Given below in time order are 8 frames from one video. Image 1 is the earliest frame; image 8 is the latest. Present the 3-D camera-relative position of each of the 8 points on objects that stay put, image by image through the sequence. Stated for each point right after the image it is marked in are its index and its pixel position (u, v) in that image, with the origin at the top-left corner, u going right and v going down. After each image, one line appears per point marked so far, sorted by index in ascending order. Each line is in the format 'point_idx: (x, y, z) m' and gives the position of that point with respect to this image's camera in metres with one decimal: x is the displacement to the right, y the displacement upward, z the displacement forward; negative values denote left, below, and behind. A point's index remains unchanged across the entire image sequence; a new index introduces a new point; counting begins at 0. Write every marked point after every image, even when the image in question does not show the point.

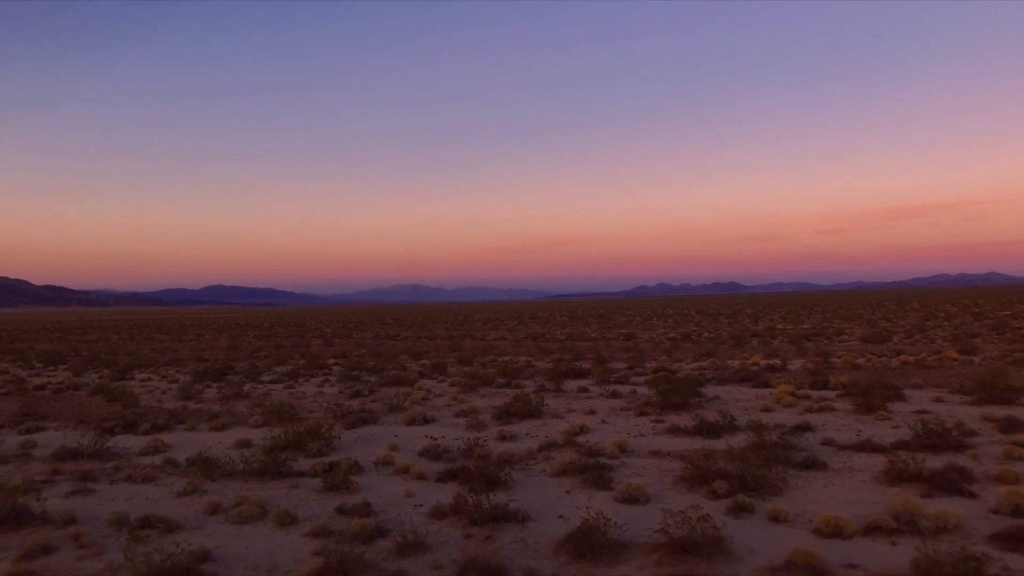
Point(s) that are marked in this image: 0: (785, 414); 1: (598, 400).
0: (+5.2, -2.4, +15.1) m
1: (+2.0, -2.5, +18.0) m
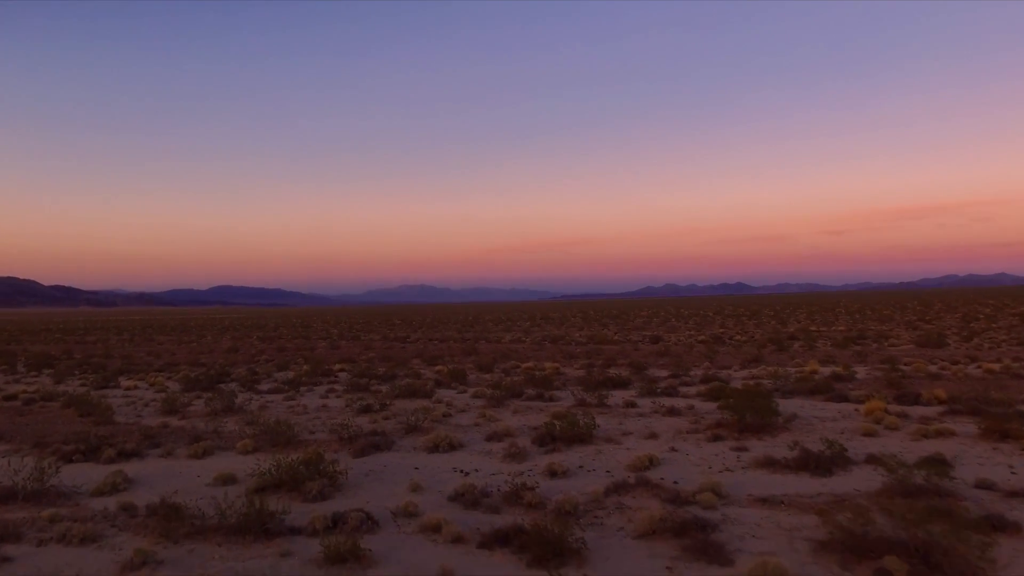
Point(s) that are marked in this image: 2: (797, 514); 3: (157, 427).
0: (+5.9, -2.3, +12.2) m
1: (+2.7, -2.5, +15.1) m
2: (+3.0, -2.4, +8.4) m
3: (-7.0, -2.7, +15.7) m
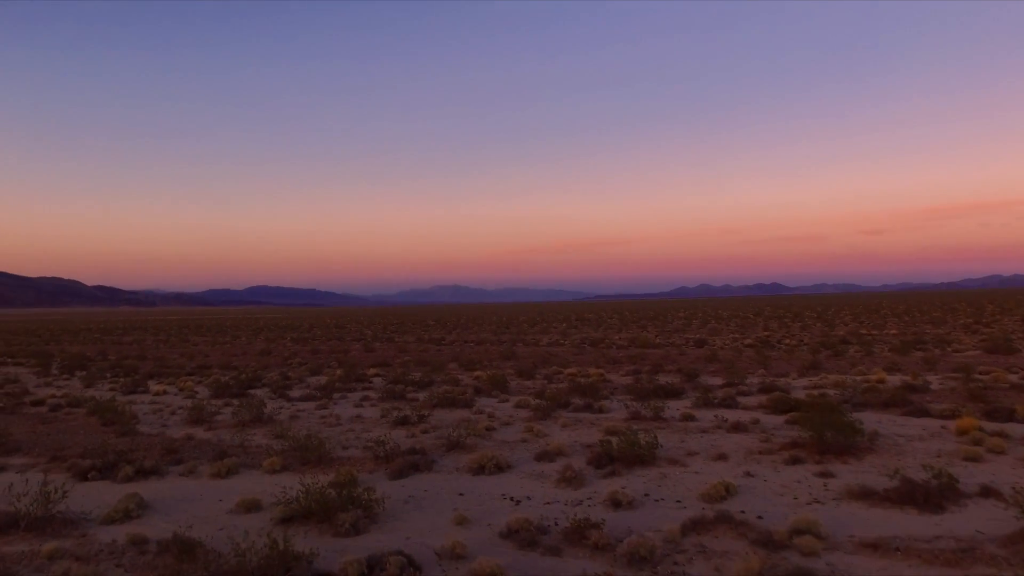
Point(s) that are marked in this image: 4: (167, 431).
0: (+6.7, -2.4, +10.7) m
1: (+3.6, -2.5, +13.7) m
2: (+3.6, -2.4, +7.0) m
3: (-6.1, -2.8, +14.7) m
4: (-6.9, -2.9, +15.9) m
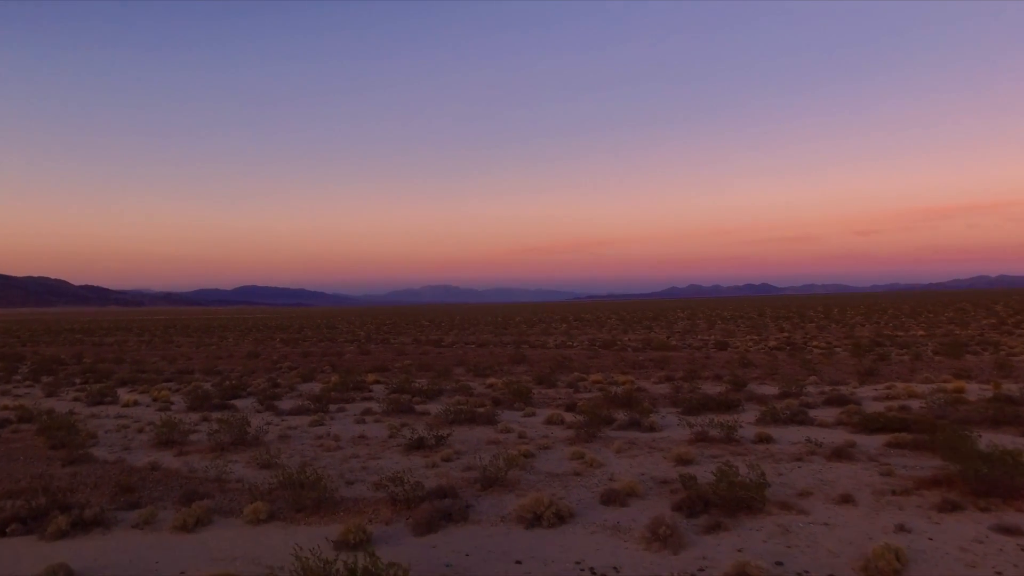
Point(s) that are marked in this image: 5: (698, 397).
0: (+7.4, -2.3, +7.9) m
1: (+4.2, -2.4, +10.9) m
2: (+4.3, -2.3, +4.2) m
3: (-5.4, -2.7, +11.7) m
4: (-6.3, -2.7, +12.9) m
5: (+4.3, -2.6, +18.5) m
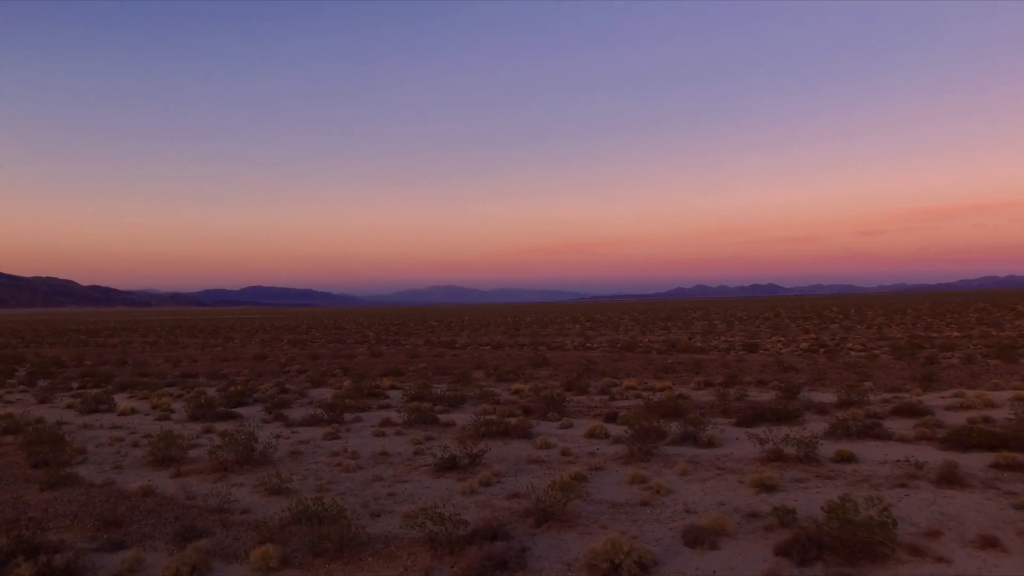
0: (+8.0, -2.2, +6.1) m
1: (+4.9, -2.4, +9.1) m
2: (+4.9, -2.3, +2.4) m
3: (-4.8, -2.6, +10.1) m
4: (-5.6, -2.7, +11.3) m
5: (+5.0, -2.5, +16.8) m
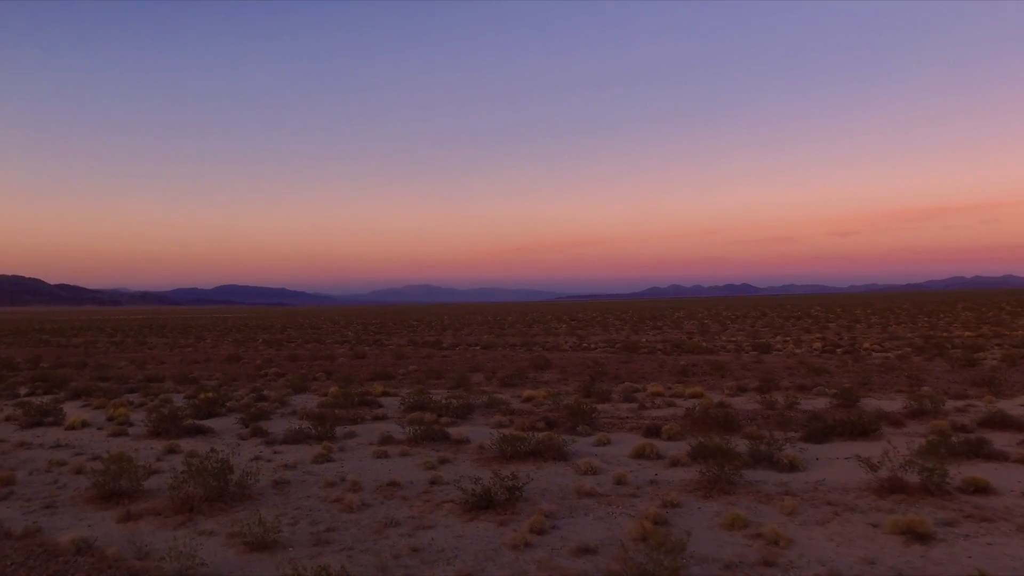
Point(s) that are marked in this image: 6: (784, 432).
0: (+8.7, -2.1, +3.9) m
1: (+5.5, -2.2, +6.8) m
2: (+5.8, -2.1, +0.1) m
3: (-4.2, -2.5, +7.4) m
4: (-5.0, -2.5, +8.6) m
5: (+5.4, -2.4, +14.4) m
6: (+4.6, -2.4, +13.6) m
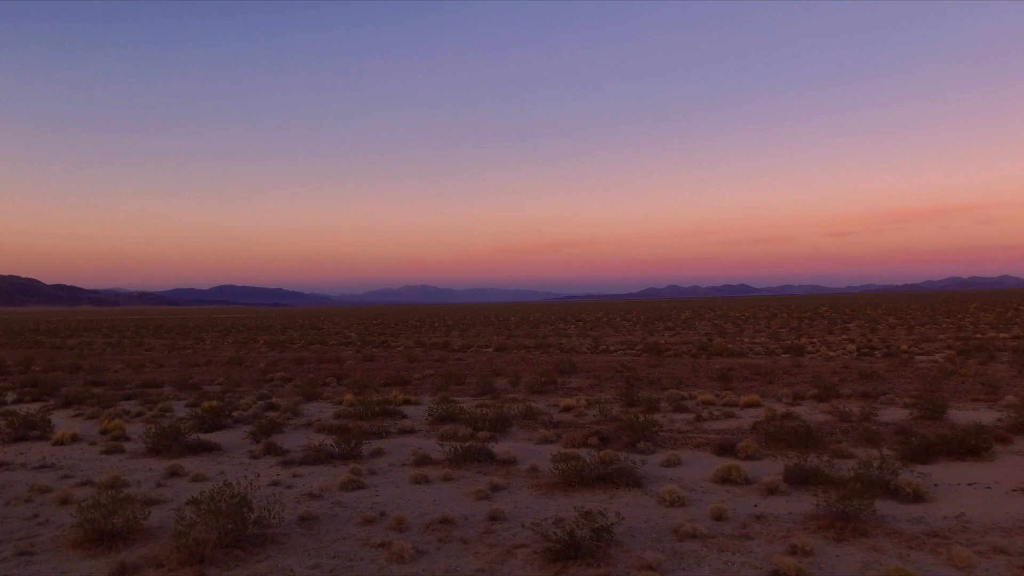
0: (+9.5, -2.0, +2.1) m
1: (+6.3, -2.2, +5.0) m
2: (+6.6, -2.1, -1.7) m
3: (-3.4, -2.4, +5.6) m
4: (-4.2, -2.5, +6.8) m
5: (+6.2, -2.3, +12.7) m
6: (+5.4, -2.4, +11.9) m
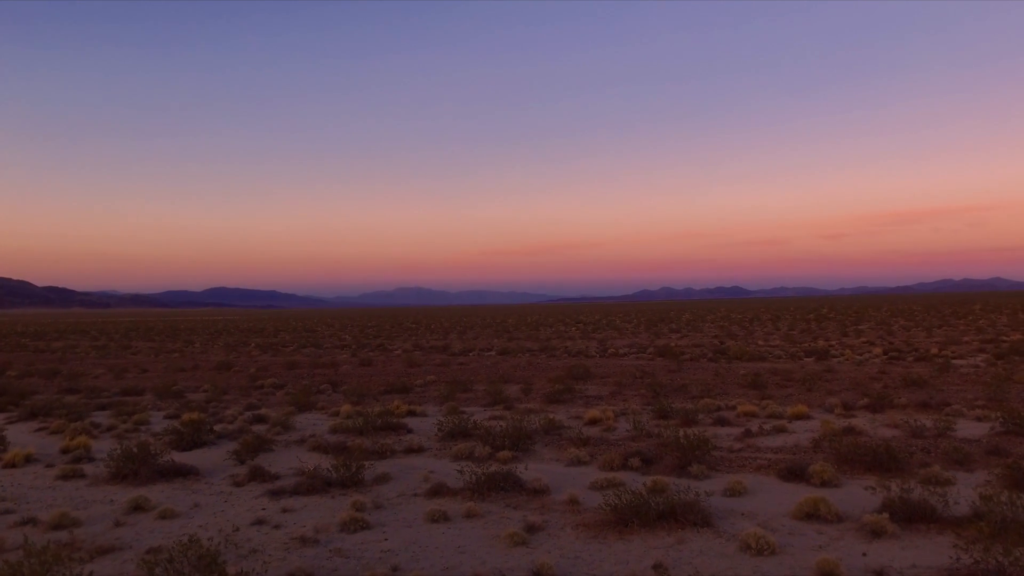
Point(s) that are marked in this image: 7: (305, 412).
0: (+10.0, -1.9, +0.3) m
1: (+6.8, -2.1, +3.2) m
2: (+7.1, -2.0, -3.5) m
3: (-2.9, -2.3, +3.7) m
4: (-3.8, -2.4, +4.9) m
5: (+6.6, -2.2, +10.8) m
6: (+5.8, -2.3, +10.0) m
7: (-4.5, -2.6, +17.2) m
